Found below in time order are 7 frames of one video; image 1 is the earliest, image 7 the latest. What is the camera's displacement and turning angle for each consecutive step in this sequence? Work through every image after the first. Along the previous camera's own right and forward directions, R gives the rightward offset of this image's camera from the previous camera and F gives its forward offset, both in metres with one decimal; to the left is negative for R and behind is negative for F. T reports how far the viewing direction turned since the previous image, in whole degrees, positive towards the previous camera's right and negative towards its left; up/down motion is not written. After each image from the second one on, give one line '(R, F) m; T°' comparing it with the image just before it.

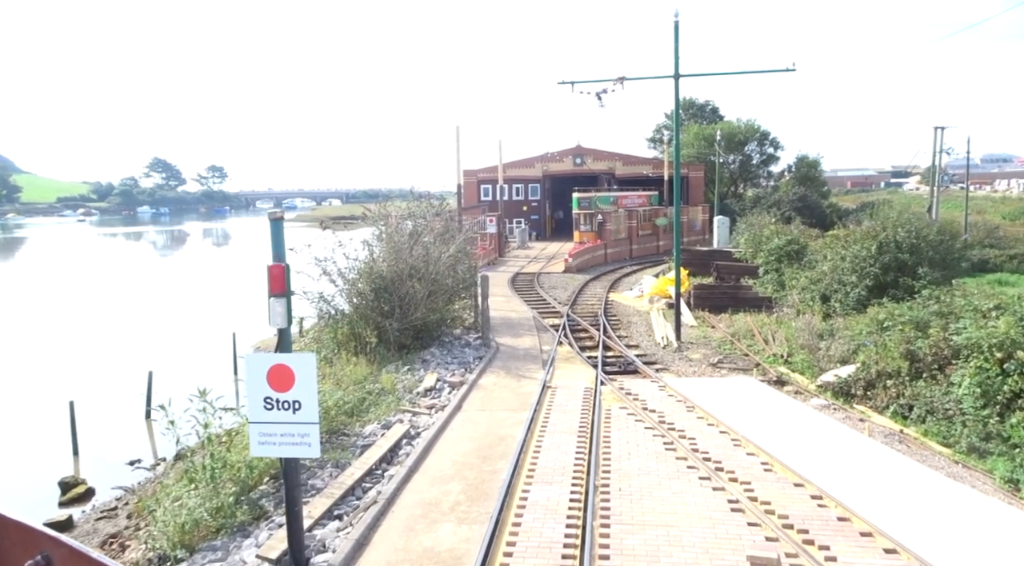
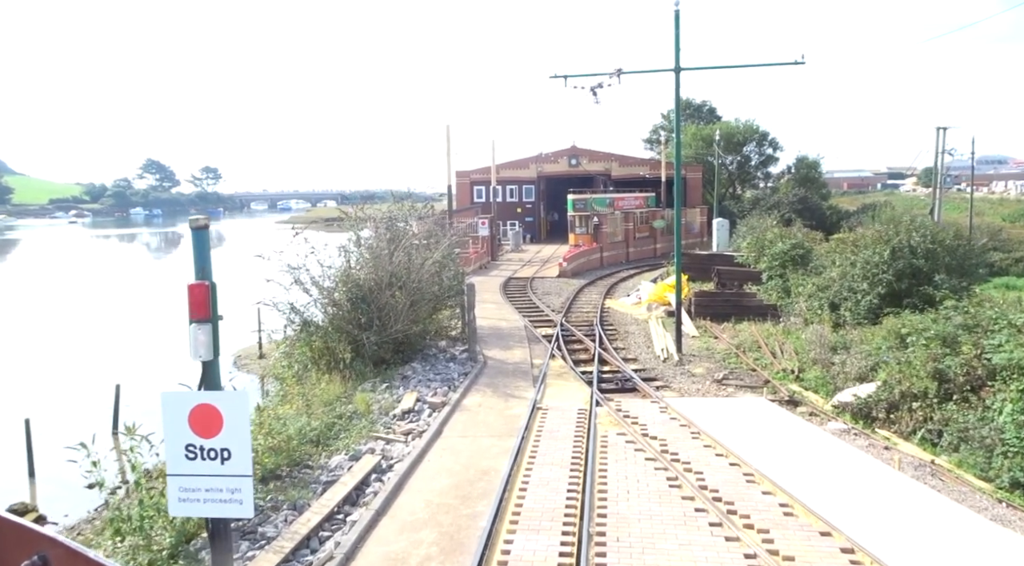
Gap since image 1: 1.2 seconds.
(+0.1, +1.1) m; 0°
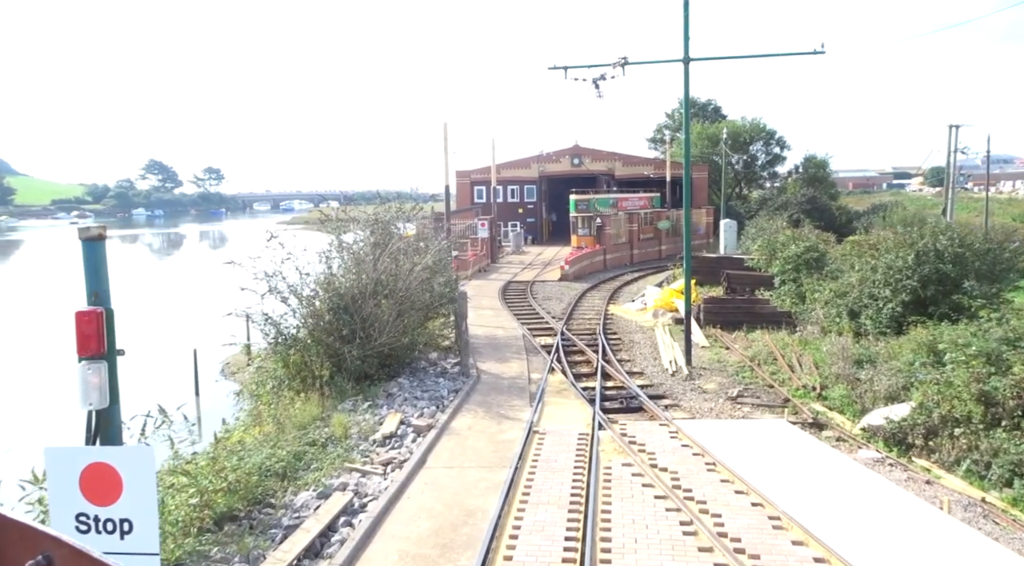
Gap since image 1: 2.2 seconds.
(+0.1, +1.1) m; 0°
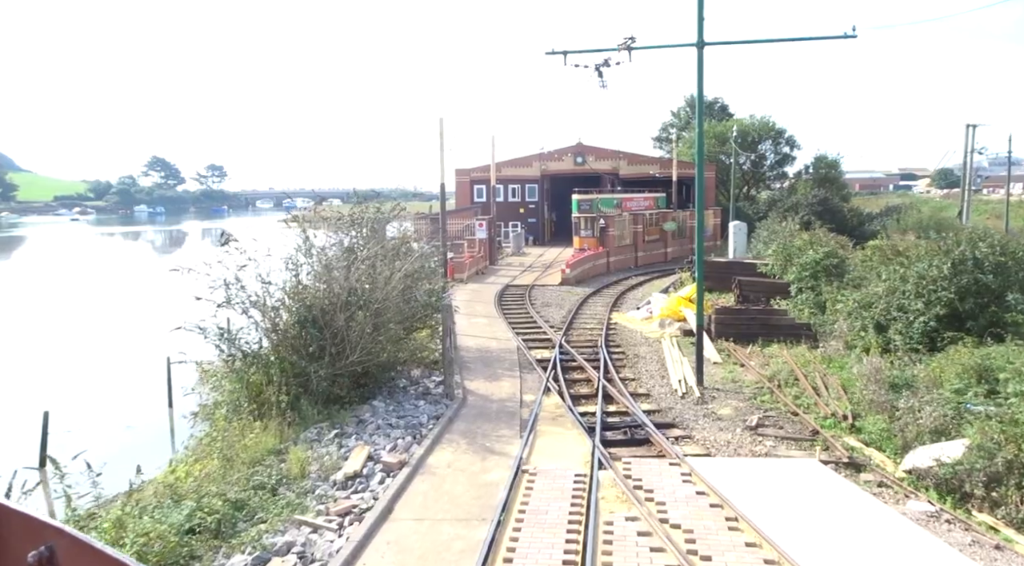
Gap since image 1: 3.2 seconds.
(+0.2, +1.4) m; 0°
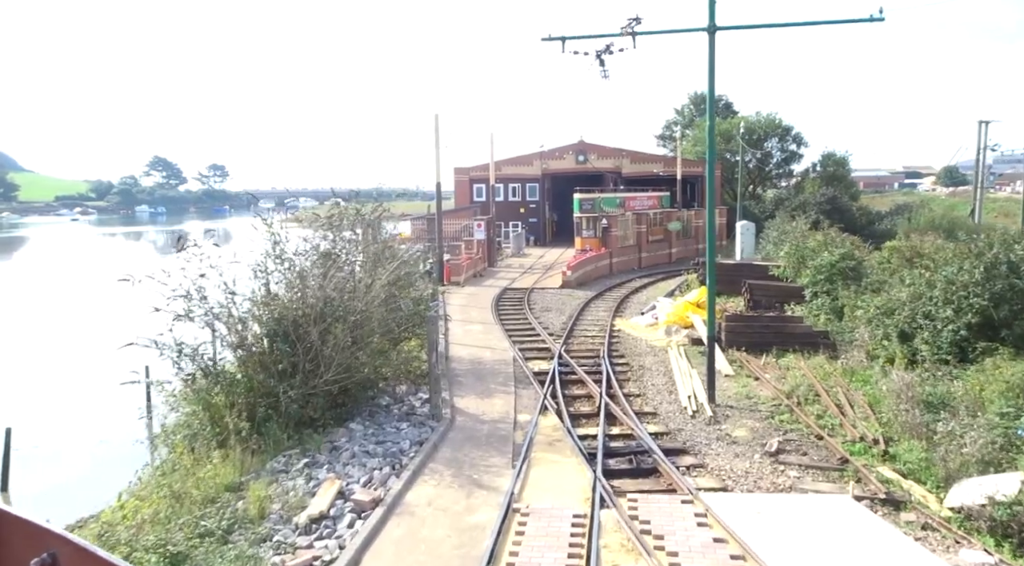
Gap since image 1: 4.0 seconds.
(+0.1, +1.1) m; 0°
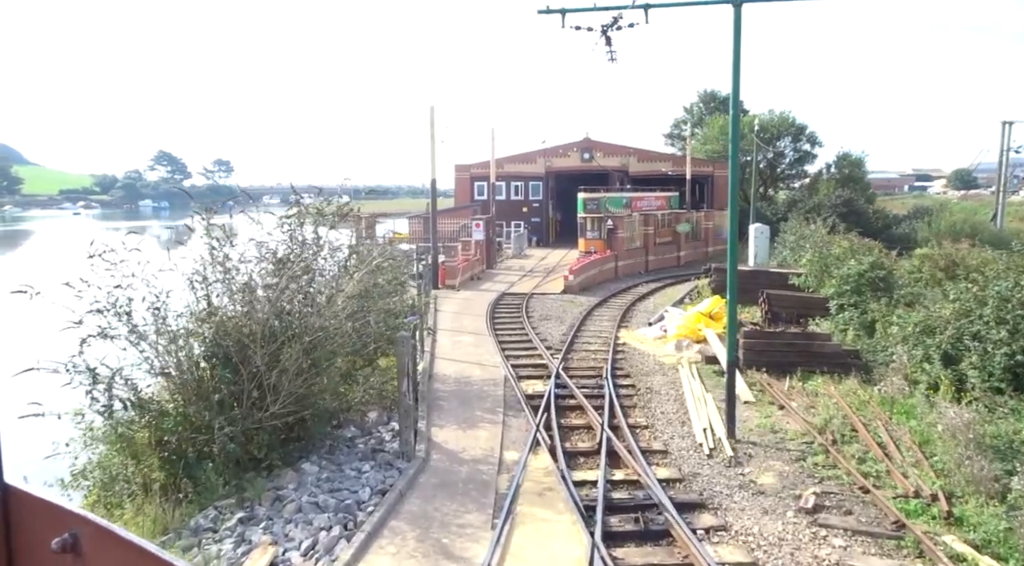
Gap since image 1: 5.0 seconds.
(+0.2, +1.6) m; 0°
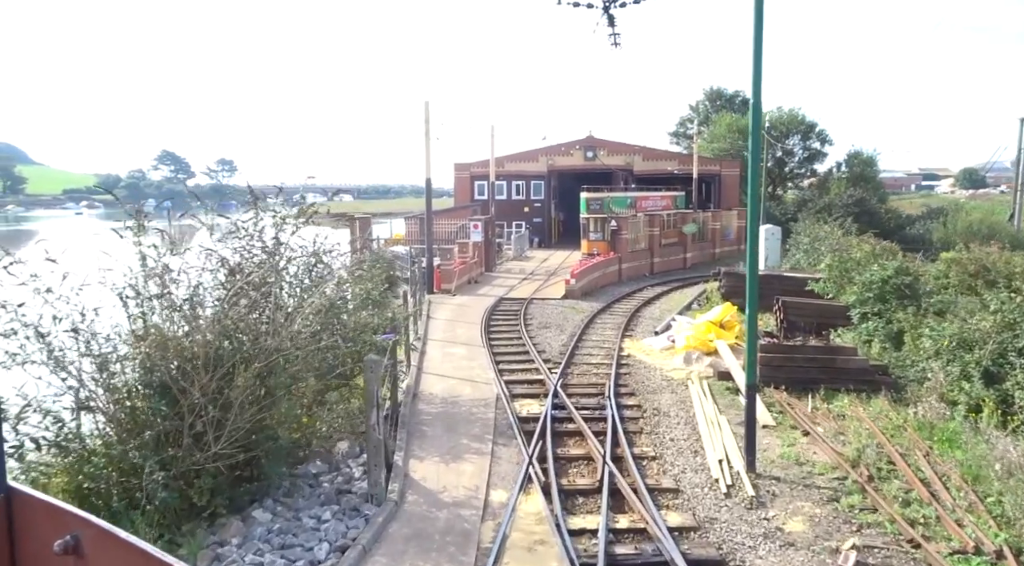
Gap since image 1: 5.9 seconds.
(+0.2, +1.2) m; 0°
